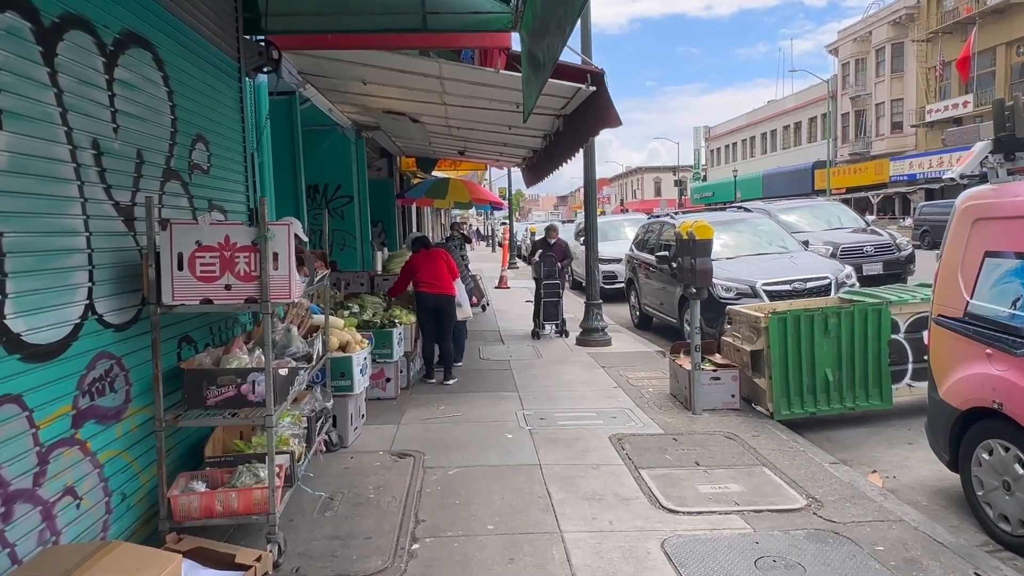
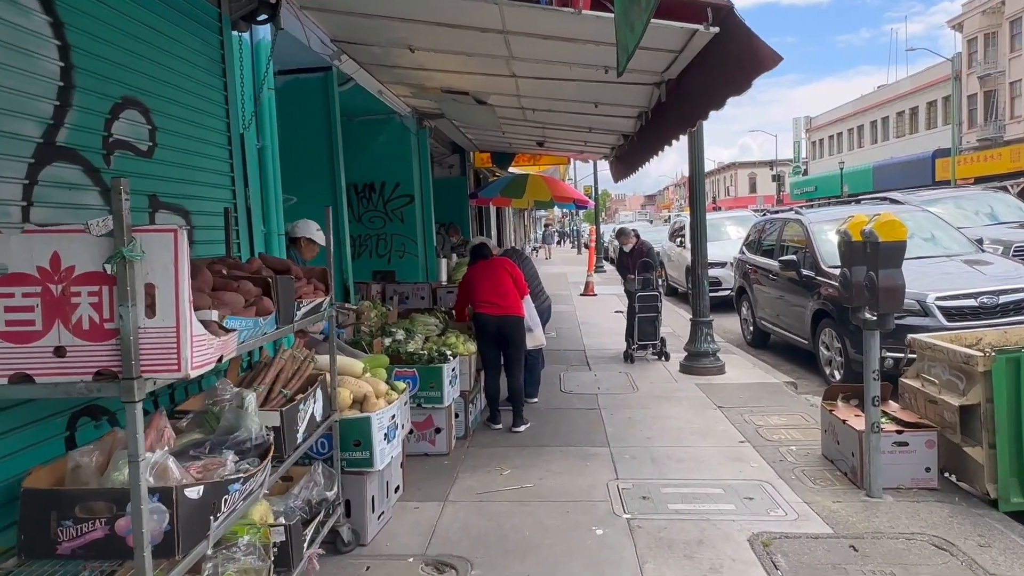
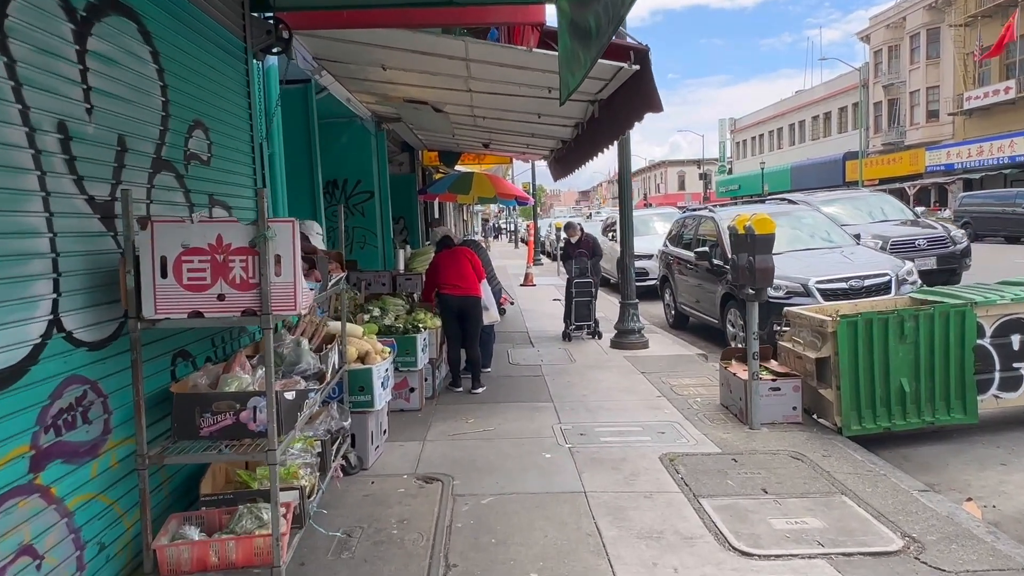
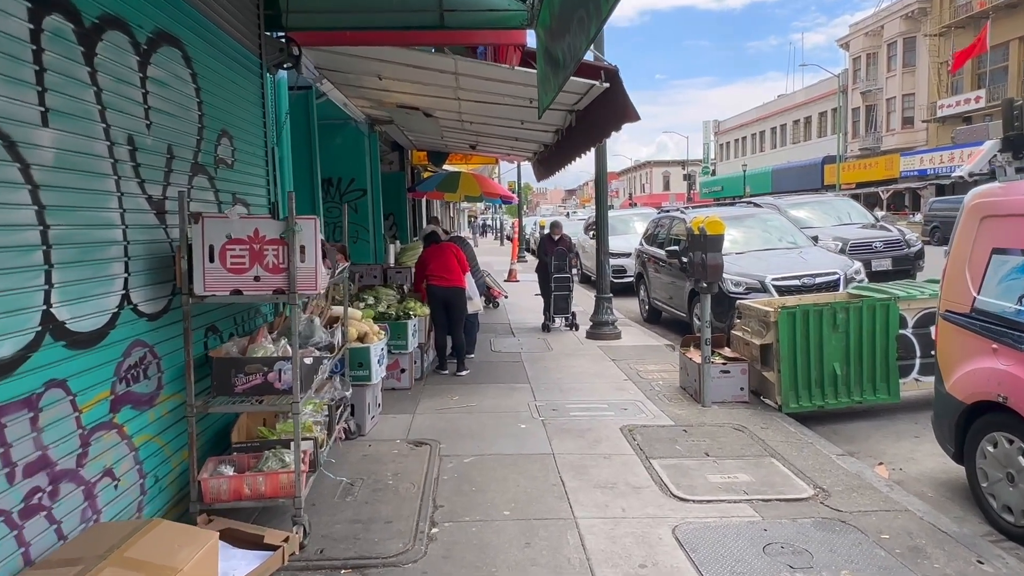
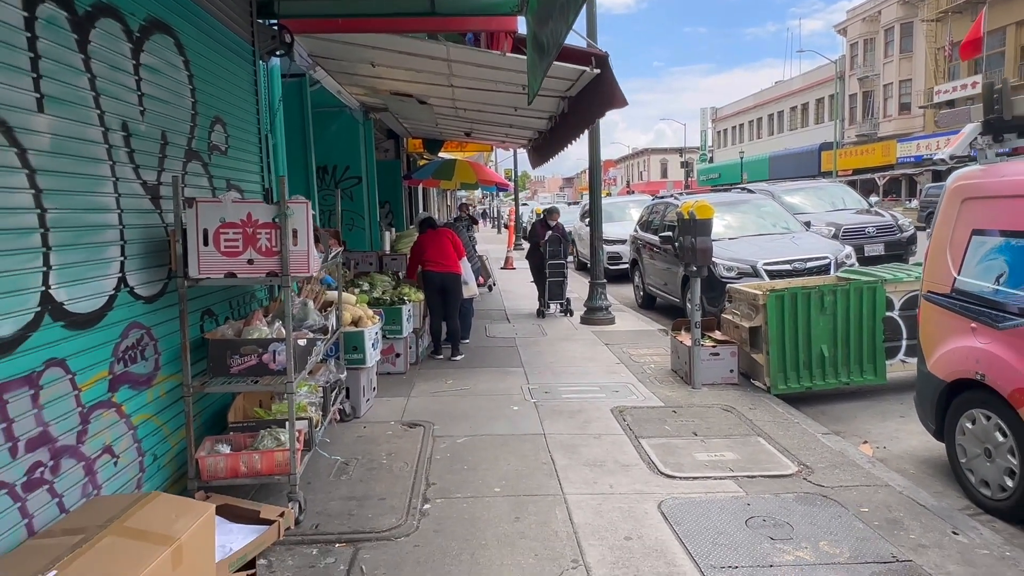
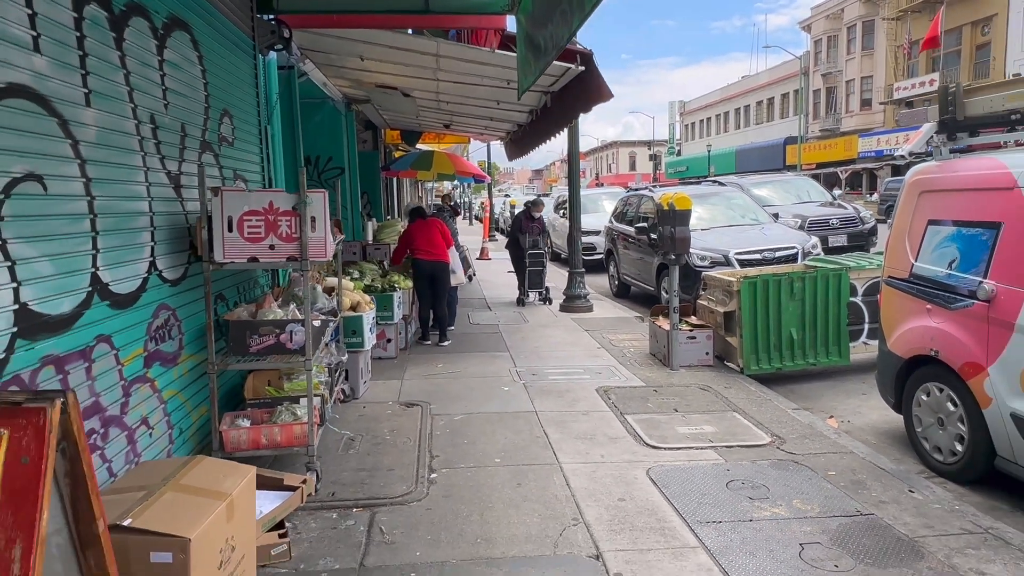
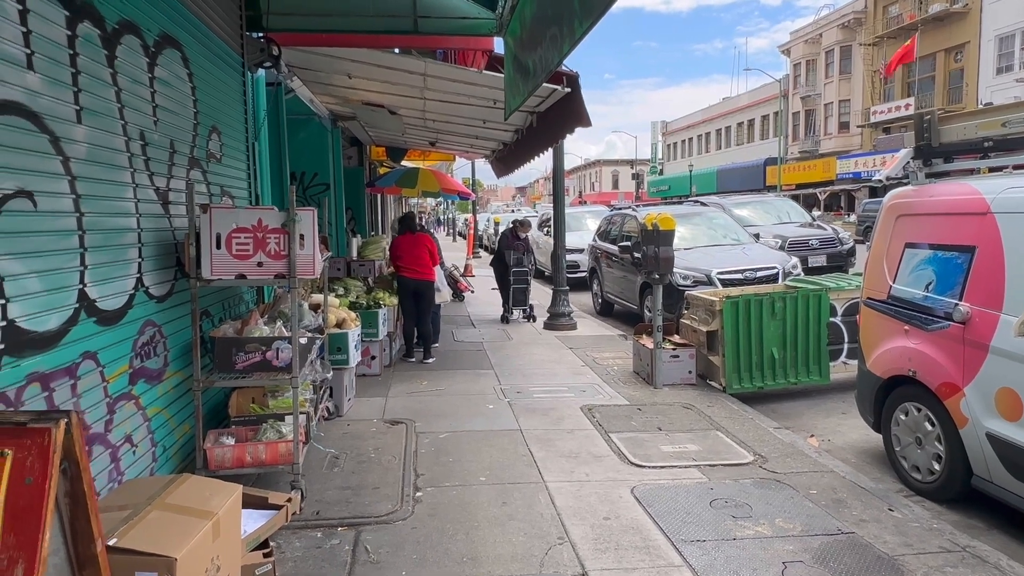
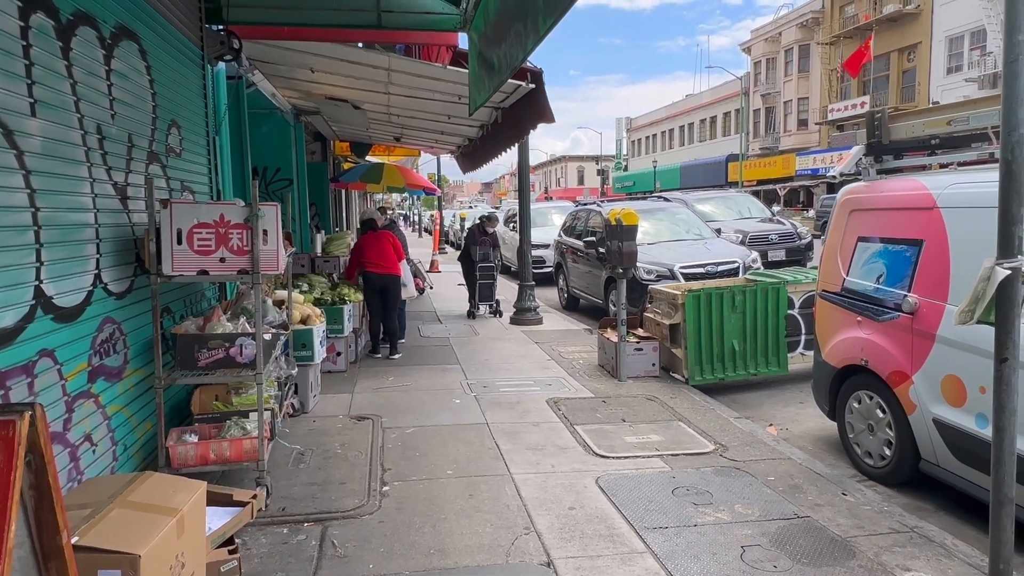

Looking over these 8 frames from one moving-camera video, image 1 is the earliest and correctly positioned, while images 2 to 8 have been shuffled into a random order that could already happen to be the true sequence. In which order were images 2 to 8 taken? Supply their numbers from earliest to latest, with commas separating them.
5, 6, 8, 7, 4, 3, 2
